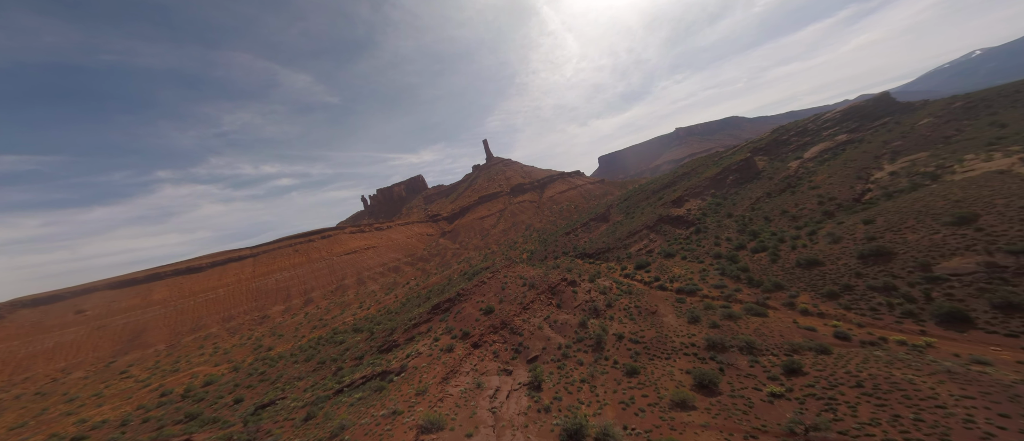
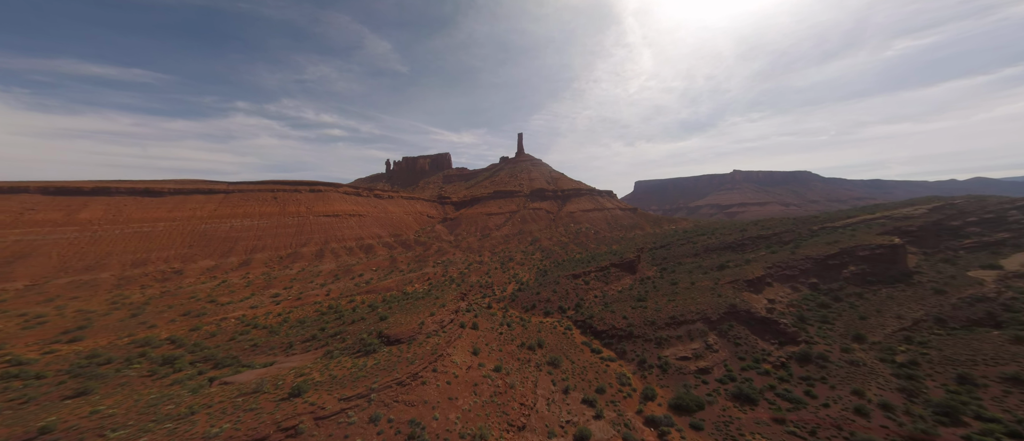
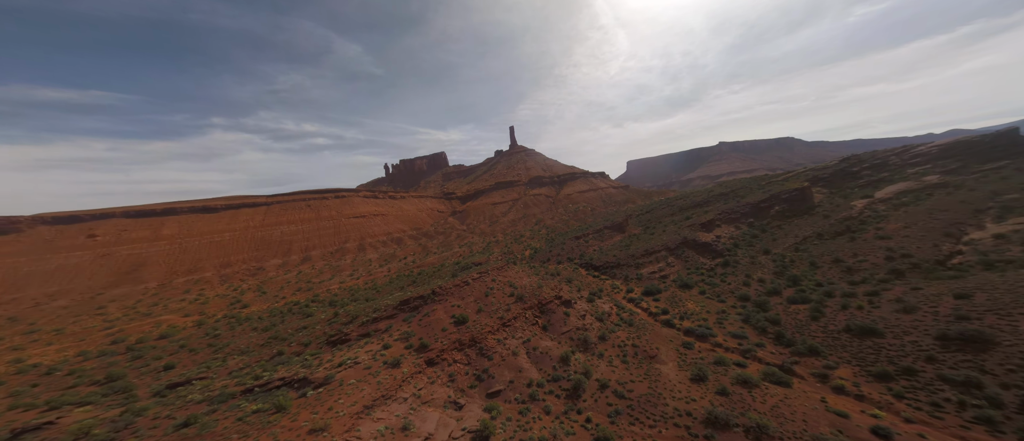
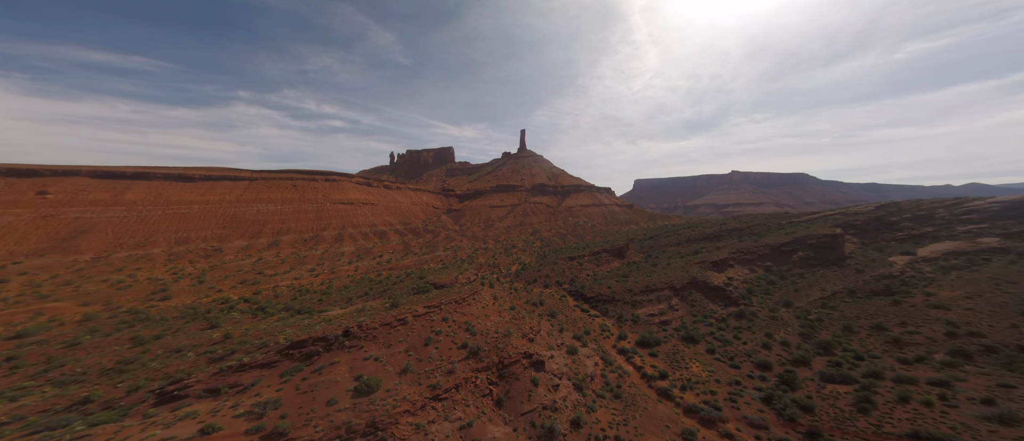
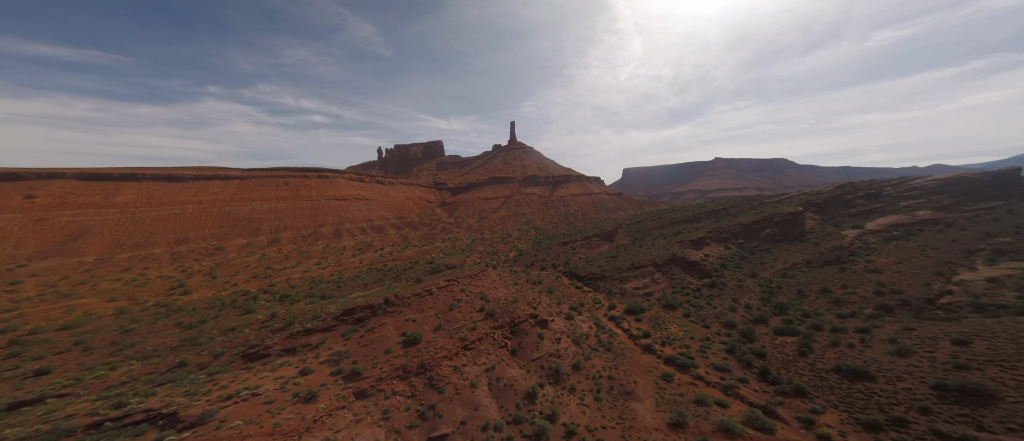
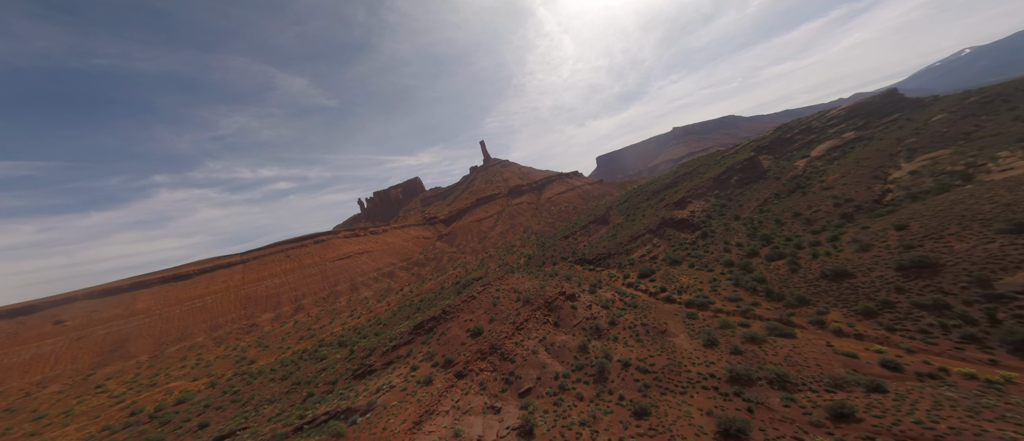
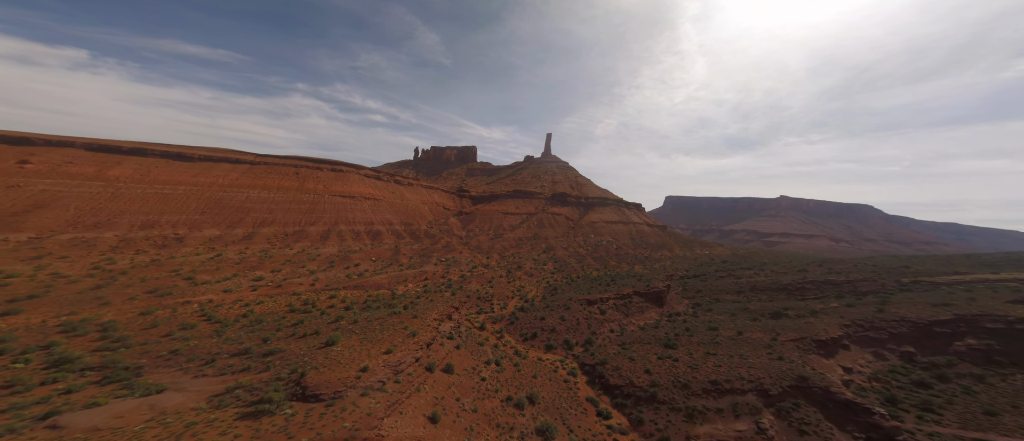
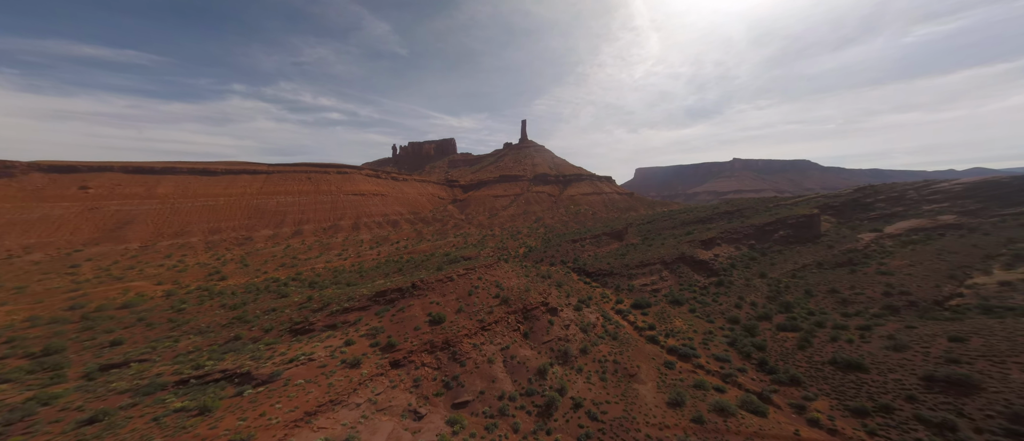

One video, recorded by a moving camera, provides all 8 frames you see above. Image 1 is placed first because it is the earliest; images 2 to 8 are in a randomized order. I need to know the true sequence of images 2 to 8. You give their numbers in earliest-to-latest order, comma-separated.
6, 3, 8, 5, 4, 2, 7
